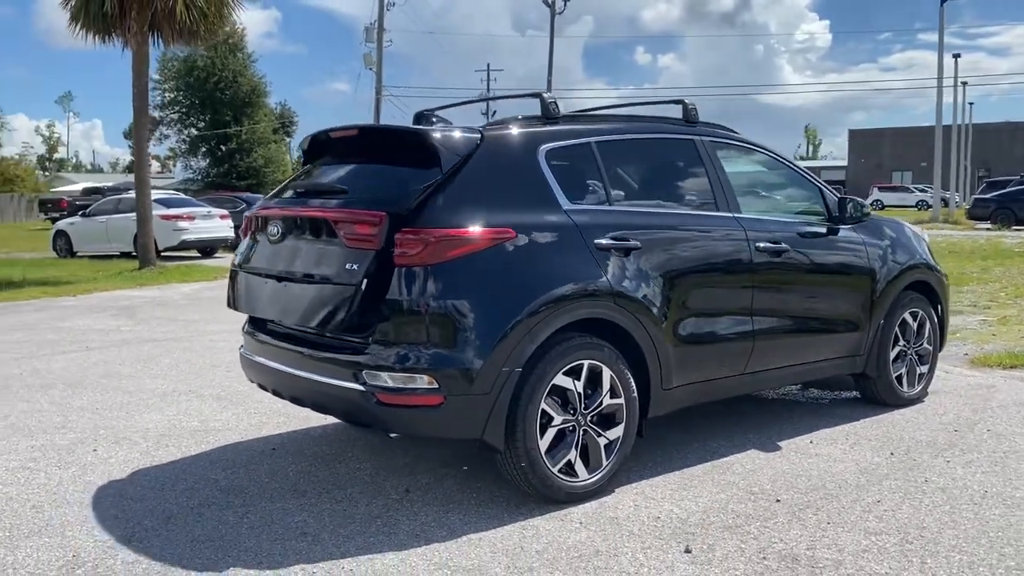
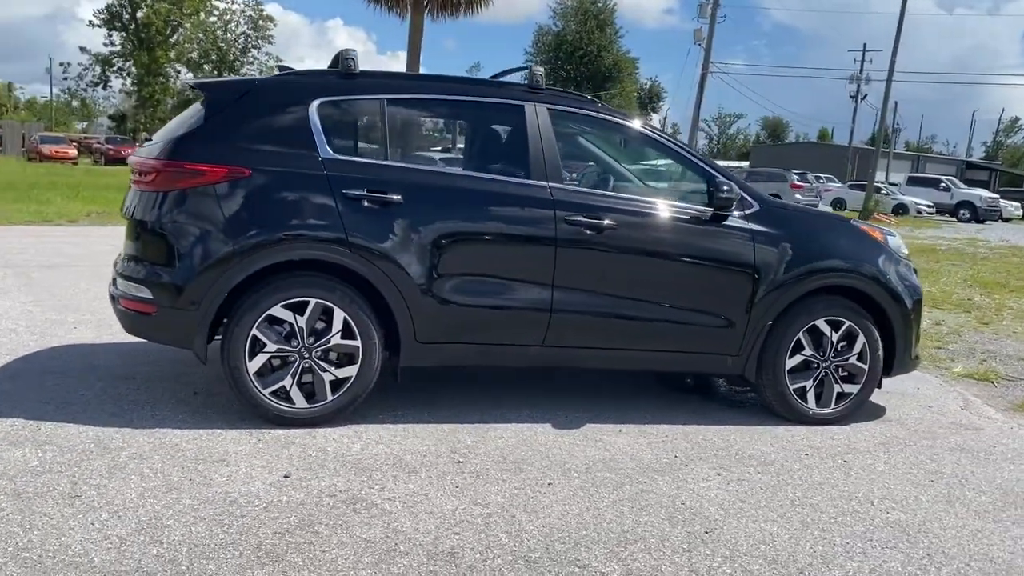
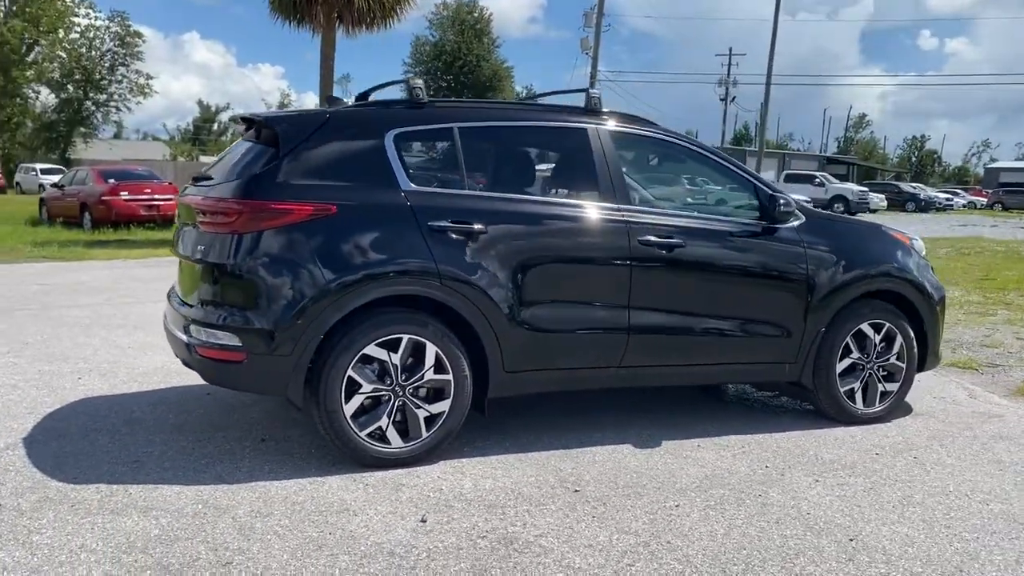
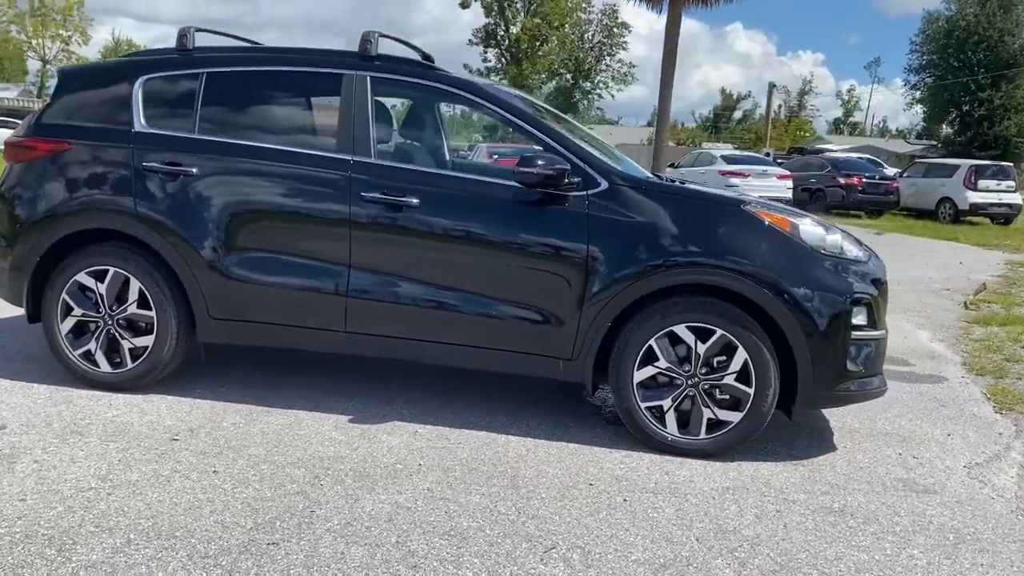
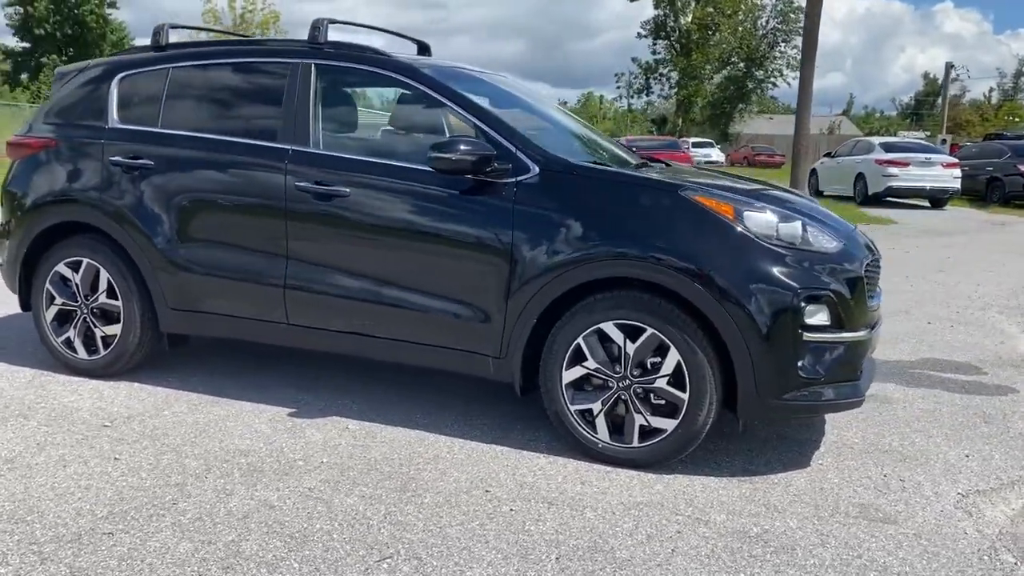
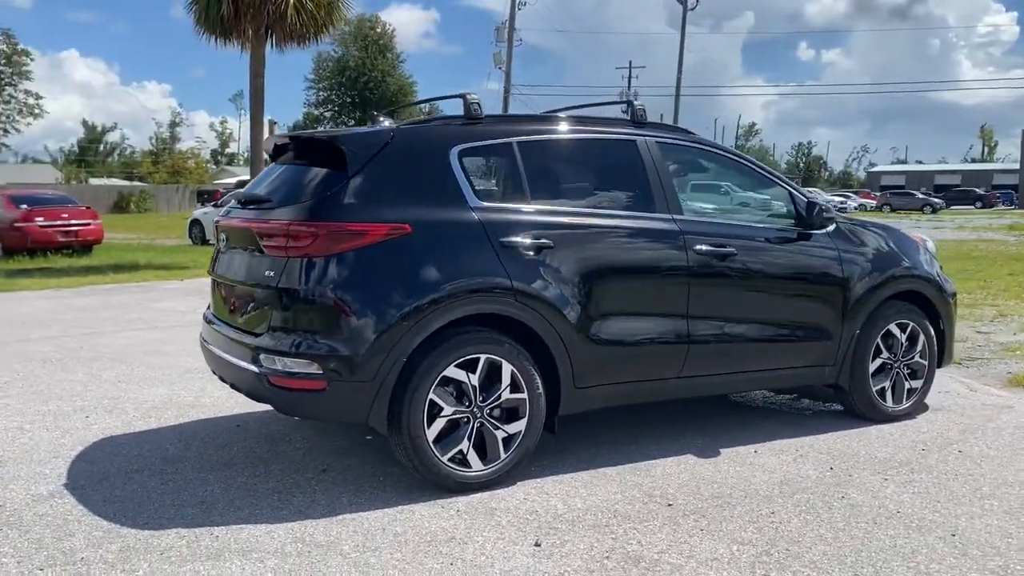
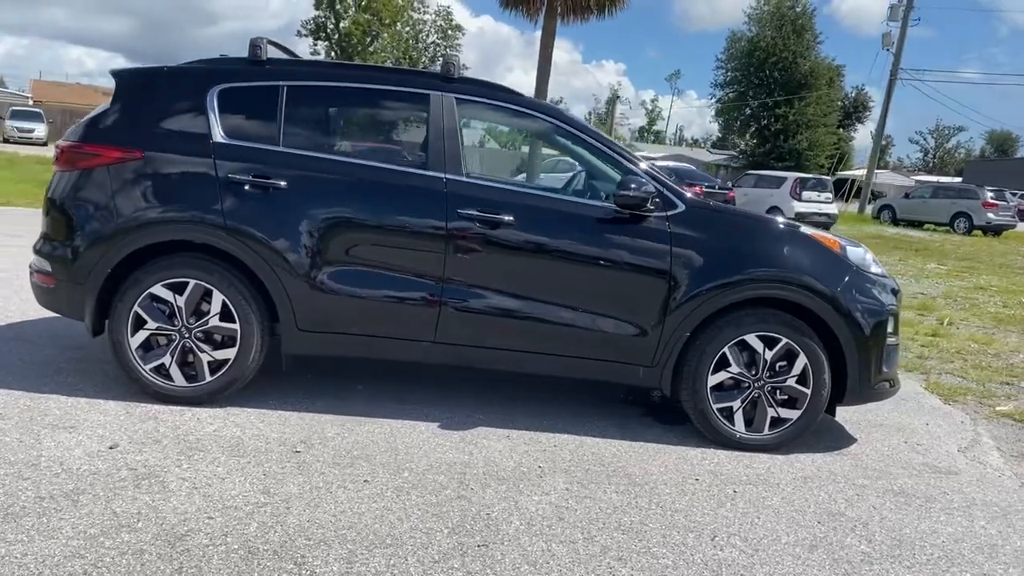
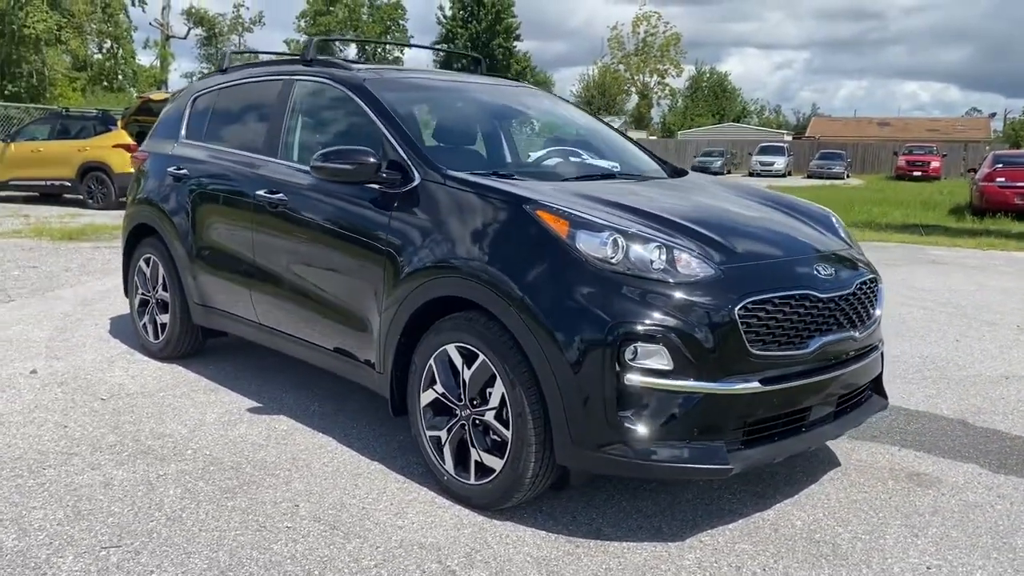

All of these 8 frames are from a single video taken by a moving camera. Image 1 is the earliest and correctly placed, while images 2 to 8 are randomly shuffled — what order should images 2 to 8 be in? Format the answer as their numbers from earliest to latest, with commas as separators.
6, 3, 2, 7, 4, 5, 8
